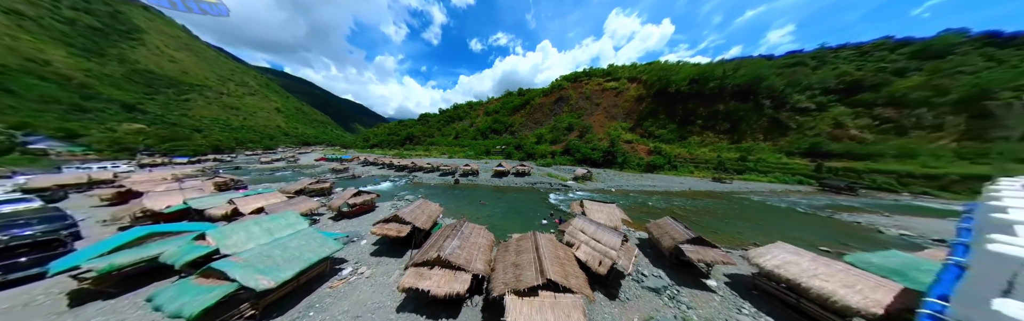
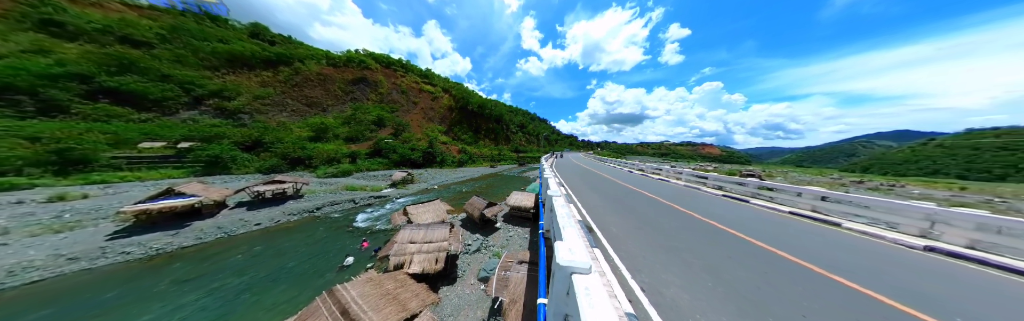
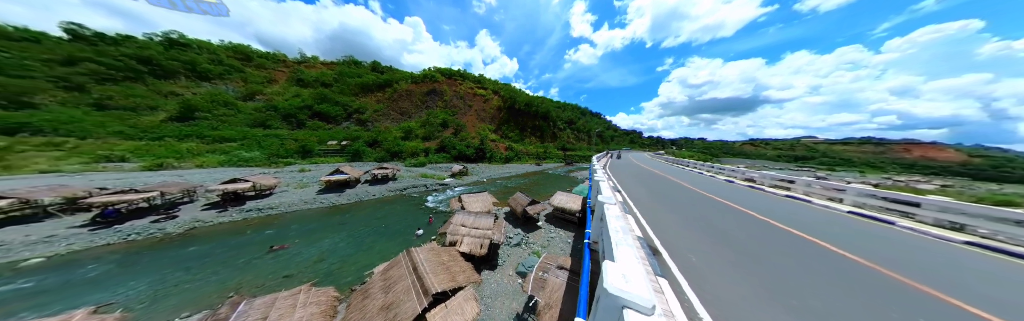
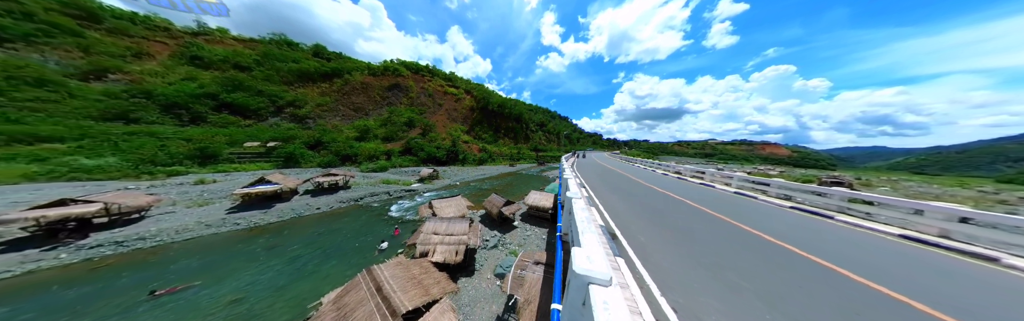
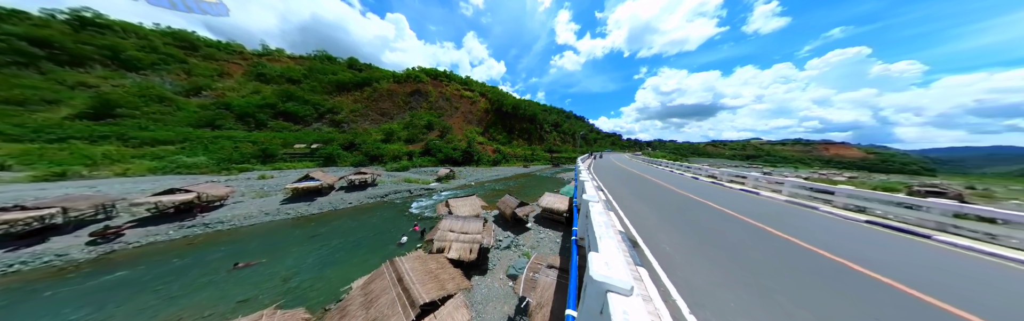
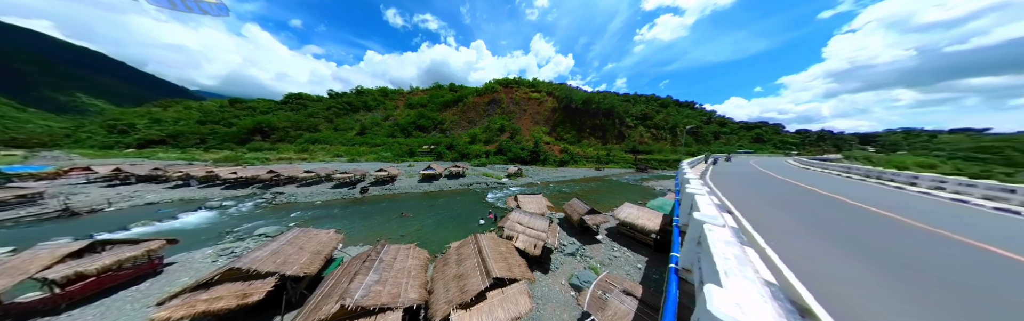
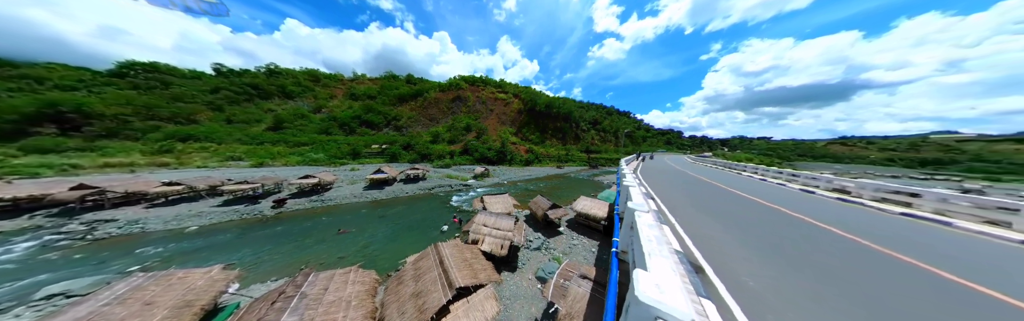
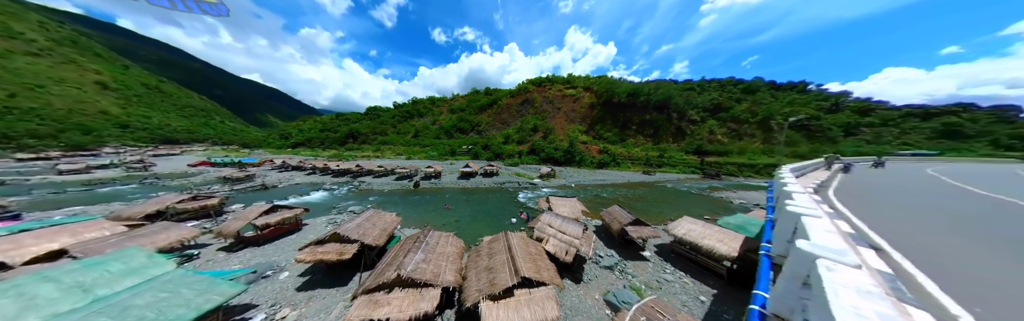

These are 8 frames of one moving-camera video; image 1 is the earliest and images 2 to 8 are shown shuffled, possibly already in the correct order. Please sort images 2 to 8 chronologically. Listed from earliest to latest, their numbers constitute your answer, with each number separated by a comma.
8, 6, 7, 5, 2, 4, 3
